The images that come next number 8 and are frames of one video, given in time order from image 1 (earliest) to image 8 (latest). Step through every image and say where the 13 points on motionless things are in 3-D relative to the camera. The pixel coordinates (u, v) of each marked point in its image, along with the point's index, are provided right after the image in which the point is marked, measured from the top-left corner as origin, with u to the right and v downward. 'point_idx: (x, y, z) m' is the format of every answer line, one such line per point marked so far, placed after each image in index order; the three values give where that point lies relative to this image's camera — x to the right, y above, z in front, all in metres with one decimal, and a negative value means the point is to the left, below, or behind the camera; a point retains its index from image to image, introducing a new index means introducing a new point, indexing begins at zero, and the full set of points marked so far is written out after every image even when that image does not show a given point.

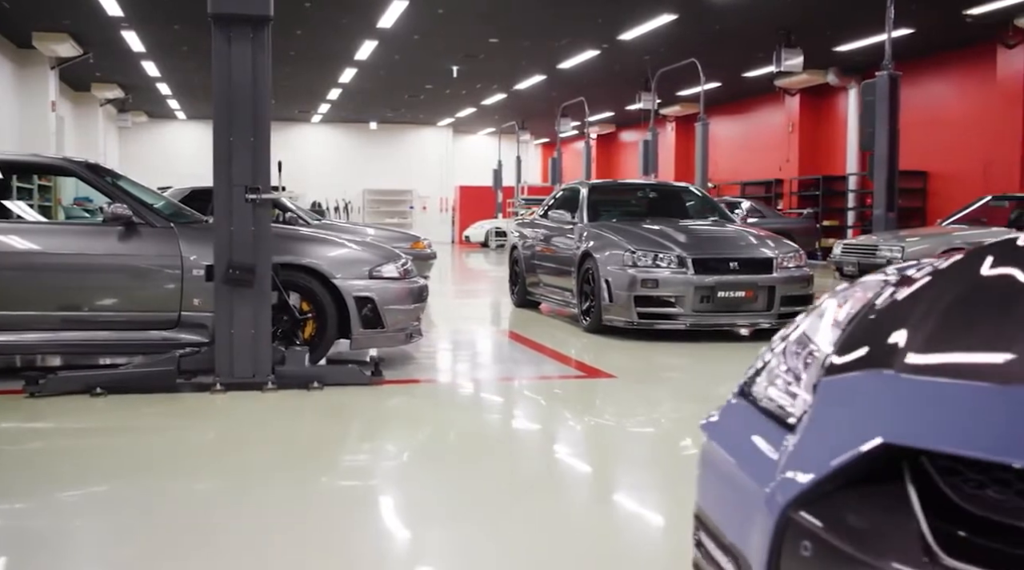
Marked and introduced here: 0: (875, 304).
0: (+0.5, 0.0, +1.2) m
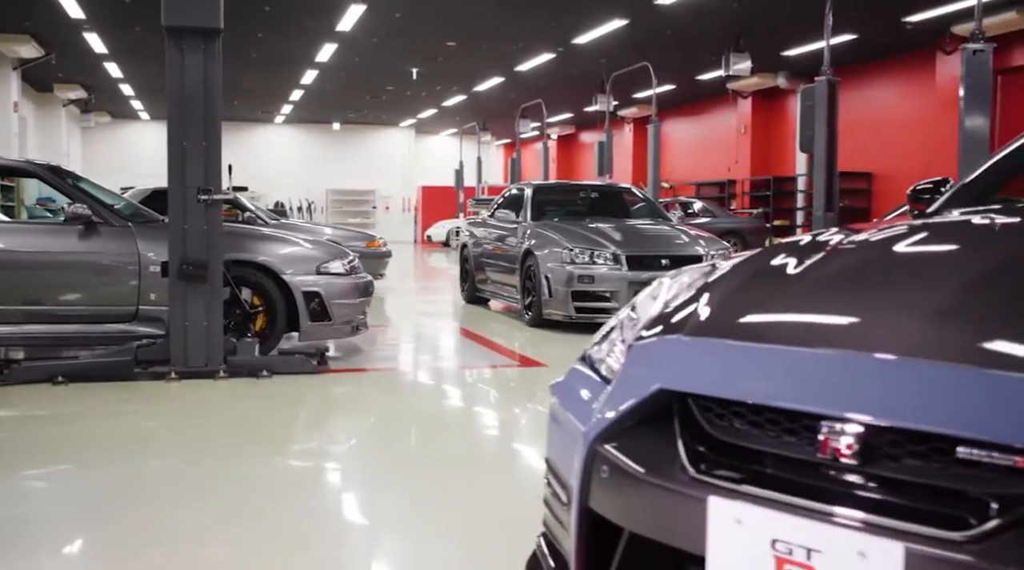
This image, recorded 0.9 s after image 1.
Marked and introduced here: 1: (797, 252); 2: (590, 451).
0: (+0.3, 0.0, +1.6) m
1: (+0.5, +0.1, +1.7) m
2: (+0.1, -0.2, +1.3) m
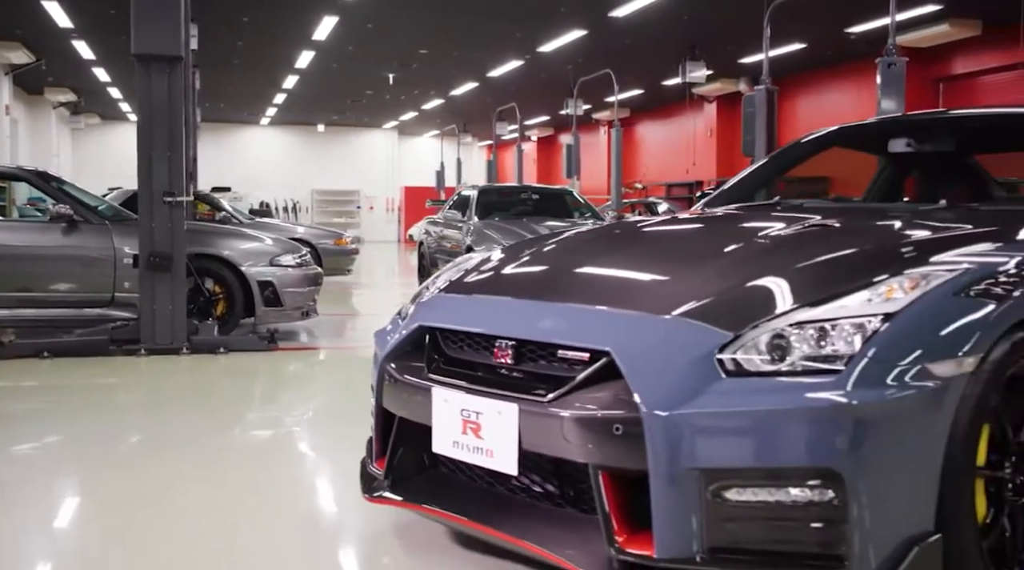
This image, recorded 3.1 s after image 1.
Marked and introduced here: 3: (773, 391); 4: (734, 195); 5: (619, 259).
0: (-0.1, +0.1, +2.2) m
1: (+0.1, +0.1, +2.4) m
2: (-0.3, -0.2, +2.0) m
3: (+0.4, -0.2, +1.5) m
4: (+0.8, +0.3, +3.1) m
5: (+0.2, +0.1, +2.0) m
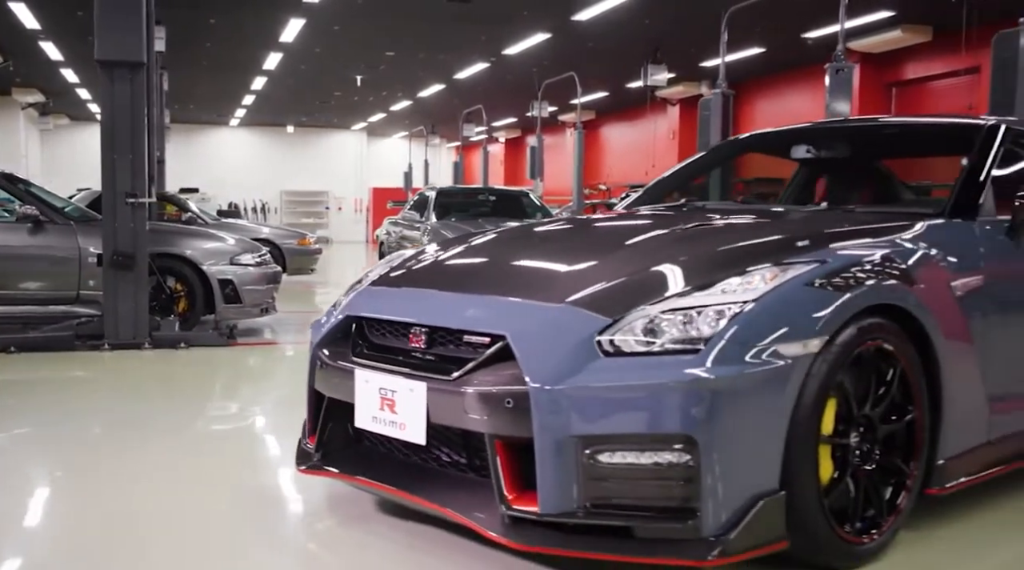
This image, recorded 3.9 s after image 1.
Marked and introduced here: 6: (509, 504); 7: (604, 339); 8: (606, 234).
0: (-0.3, +0.1, +2.5) m
1: (-0.1, +0.1, +2.6) m
2: (-0.5, -0.2, +2.2) m
3: (+0.3, -0.2, +1.7) m
4: (+0.5, +0.4, +3.3) m
5: (0.0, +0.1, +2.2) m
6: (0.0, -0.4, +1.8) m
7: (+0.2, -0.1, +1.8) m
8: (+0.3, +0.1, +2.4) m
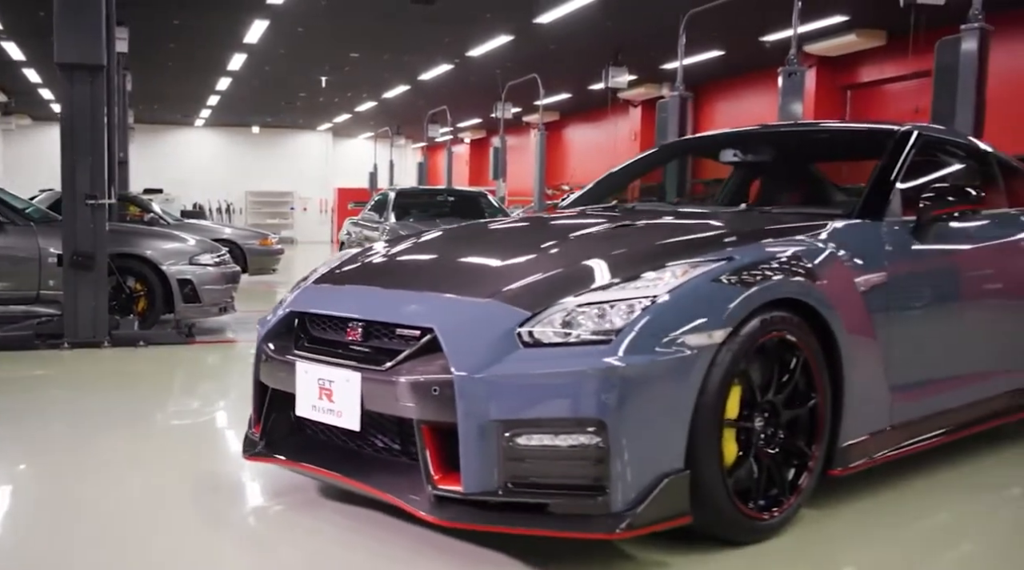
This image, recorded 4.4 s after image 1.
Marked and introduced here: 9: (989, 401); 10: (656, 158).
0: (-0.5, +0.1, +2.6) m
1: (-0.3, +0.1, +2.7) m
2: (-0.7, -0.2, +2.3) m
3: (+0.1, -0.1, +1.9) m
4: (+0.3, +0.4, +3.5) m
5: (-0.1, +0.1, +2.4) m
6: (-0.2, -0.4, +1.9) m
7: (0.0, -0.1, +1.9) m
8: (+0.1, +0.1, +2.6) m
9: (+1.6, -0.4, +2.9) m
10: (+0.6, +0.5, +3.4) m
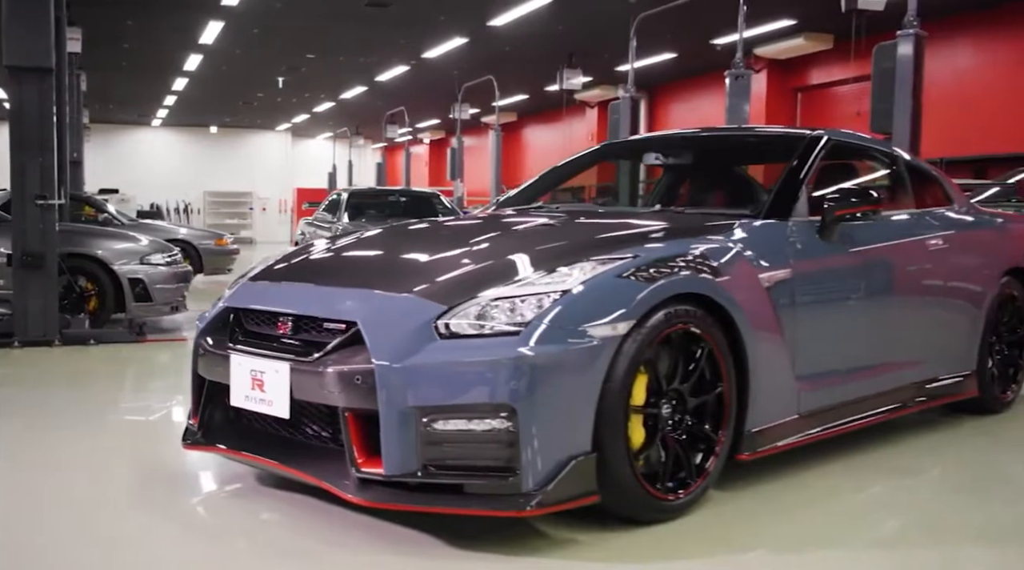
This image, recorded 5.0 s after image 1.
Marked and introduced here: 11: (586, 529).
0: (-0.7, +0.1, +2.7) m
1: (-0.5, +0.2, +2.8) m
2: (-0.9, -0.2, +2.5) m
3: (-0.1, -0.1, +2.0) m
4: (+0.1, +0.4, +3.6) m
5: (-0.3, +0.1, +2.5) m
6: (-0.4, -0.4, +2.1) m
7: (-0.2, -0.1, +2.0) m
8: (-0.1, +0.2, +2.7) m
9: (+1.4, -0.4, +3.1) m
10: (+0.4, +0.5, +3.5) m
11: (+0.2, -0.6, +2.3) m
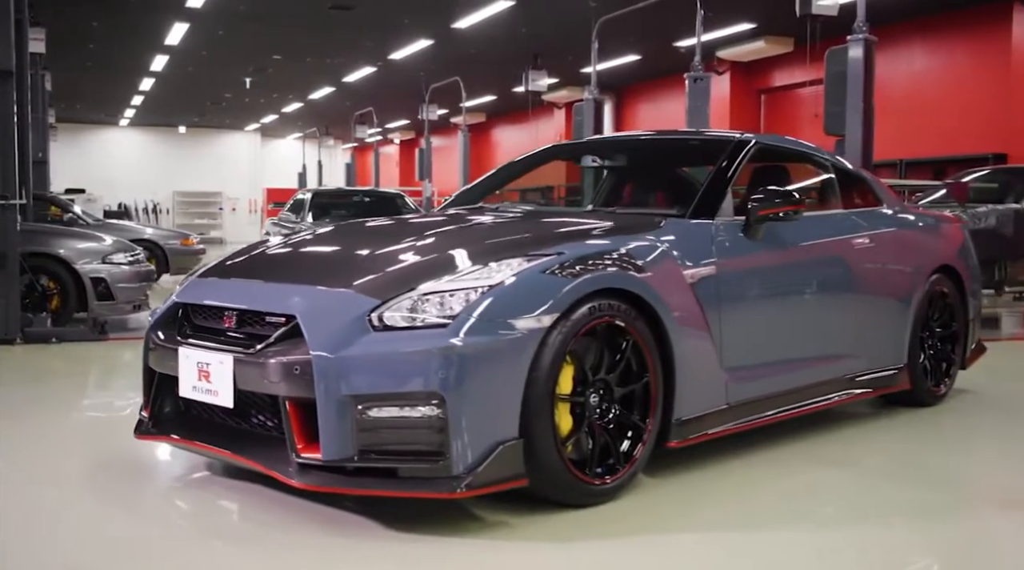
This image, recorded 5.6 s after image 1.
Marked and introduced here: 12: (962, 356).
0: (-0.9, +0.1, +2.8) m
1: (-0.7, +0.2, +3.0) m
2: (-1.1, -0.1, +2.6) m
3: (-0.3, -0.1, +2.1) m
4: (-0.1, +0.4, +3.8) m
5: (-0.5, +0.1, +2.6) m
6: (-0.5, -0.4, +2.2) m
7: (-0.3, -0.1, +2.2) m
8: (-0.3, +0.2, +2.8) m
9: (+1.2, -0.4, +3.3) m
10: (+0.1, +0.5, +3.7) m
11: (0.0, -0.6, +2.5) m
12: (+2.1, -0.3, +4.1) m
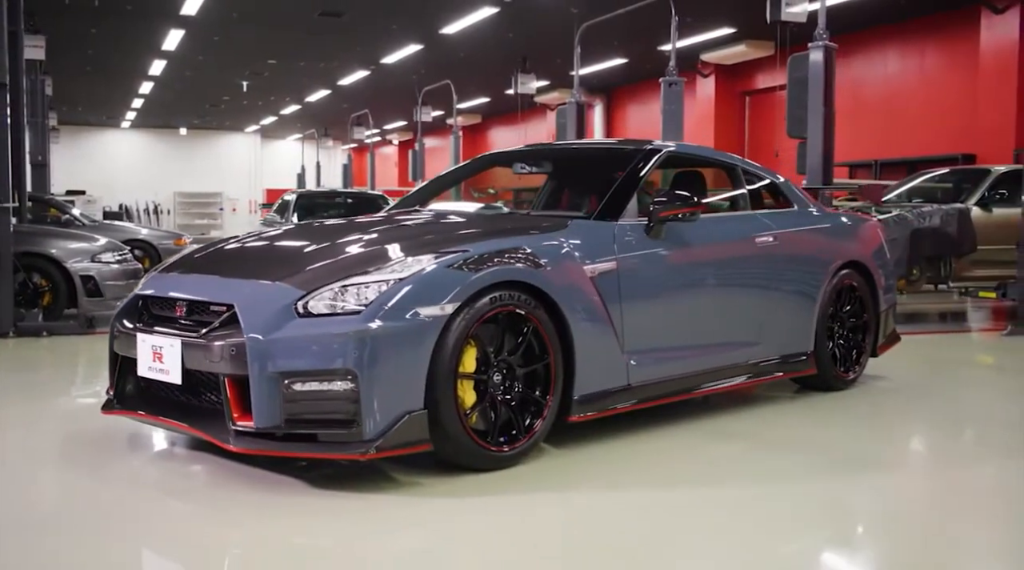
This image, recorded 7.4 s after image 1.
0: (-1.1, +0.1, +3.2) m
1: (-1.0, +0.2, +3.3) m
2: (-1.3, -0.1, +2.9) m
3: (-0.5, -0.1, +2.5) m
4: (-0.4, +0.4, +4.1) m
5: (-0.8, +0.1, +3.0) m
6: (-0.8, -0.4, +2.6) m
7: (-0.6, -0.1, +2.5) m
8: (-0.6, +0.2, +3.2) m
9: (+0.9, -0.3, +3.7) m
10: (-0.1, +0.6, +4.0) m
11: (-0.2, -0.6, +2.8) m
12: (+1.8, -0.3, +4.4) m
